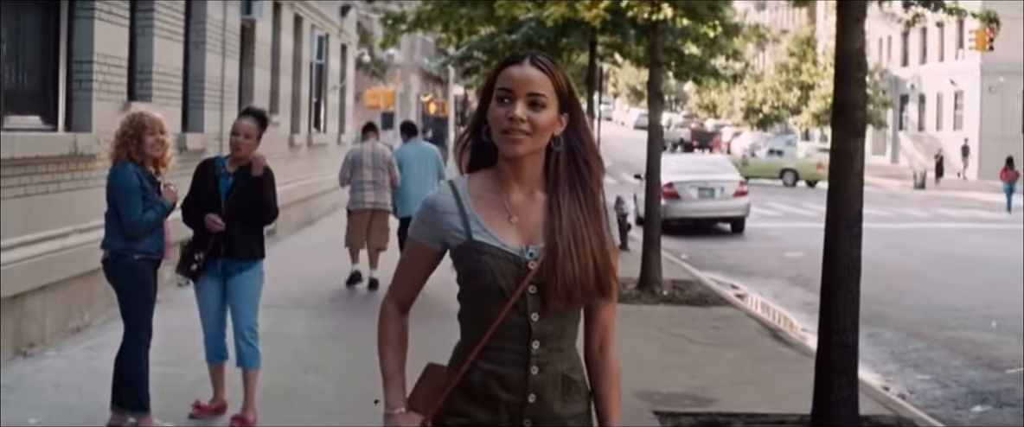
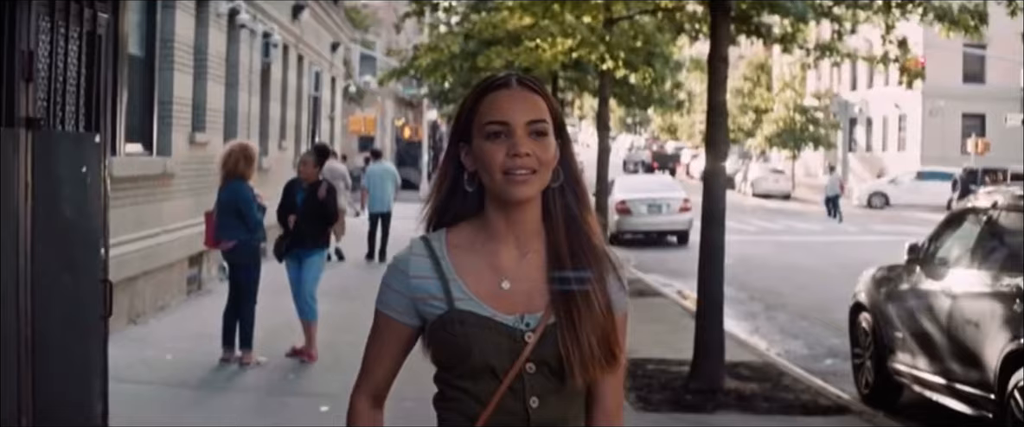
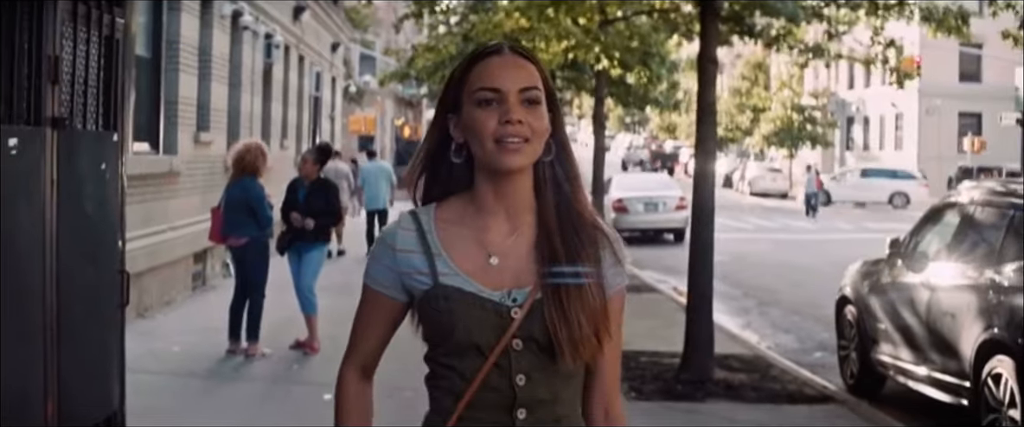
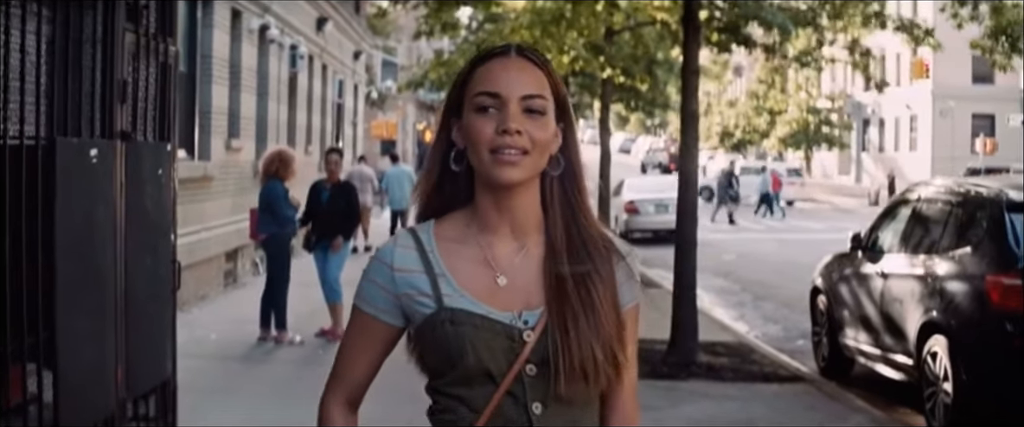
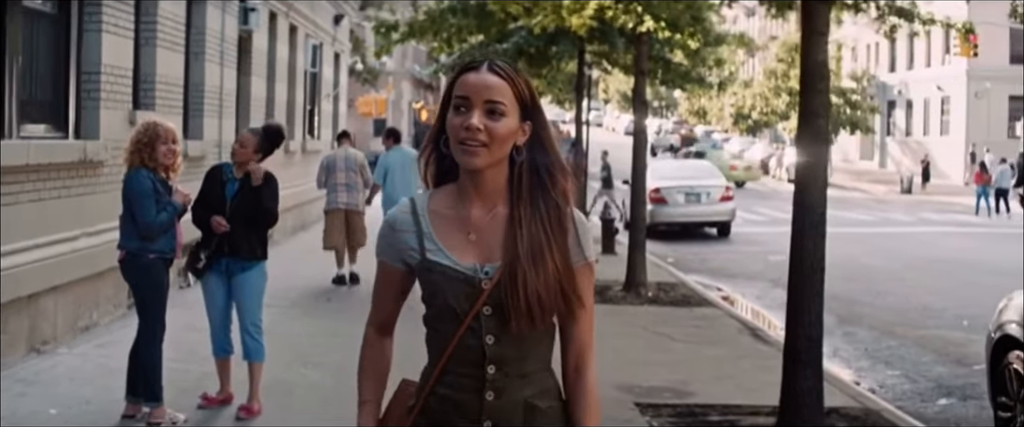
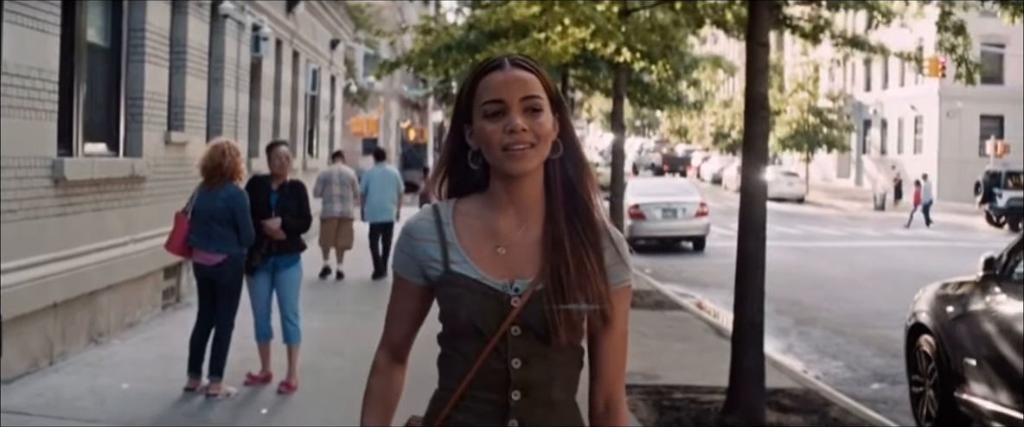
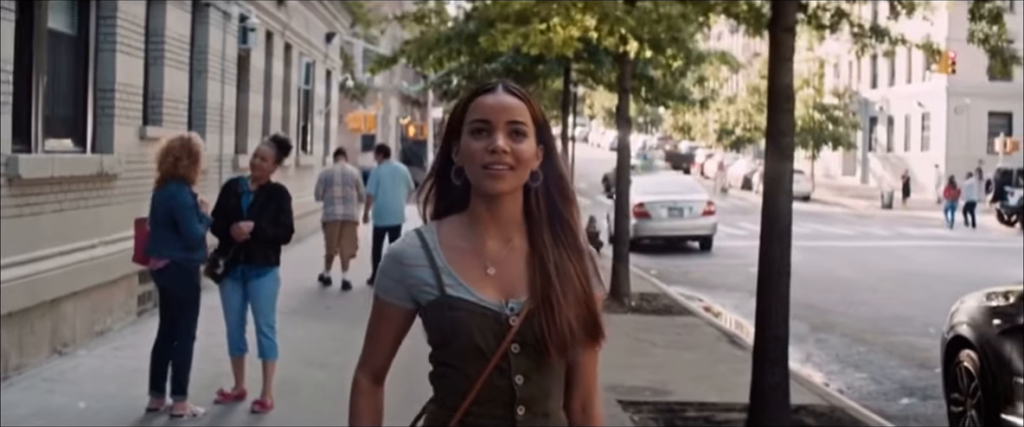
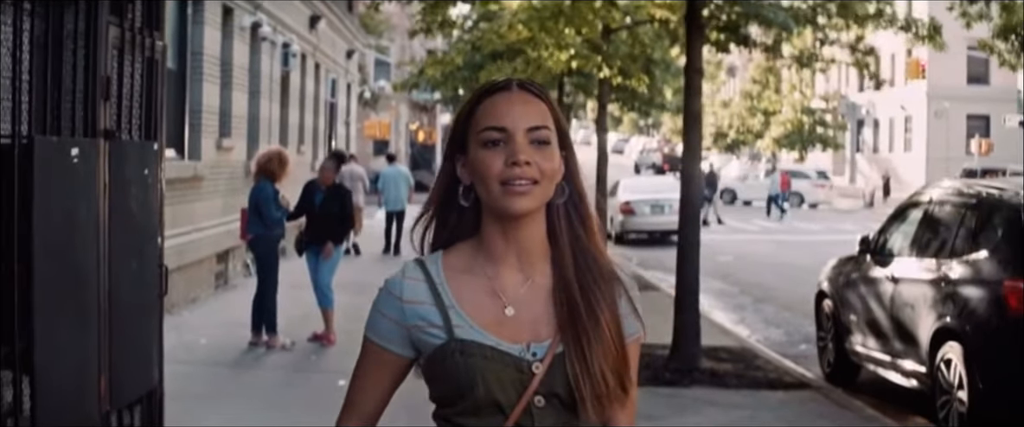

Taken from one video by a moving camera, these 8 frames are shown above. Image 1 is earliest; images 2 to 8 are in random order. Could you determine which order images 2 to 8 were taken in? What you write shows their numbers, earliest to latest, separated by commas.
5, 7, 6, 2, 3, 8, 4
